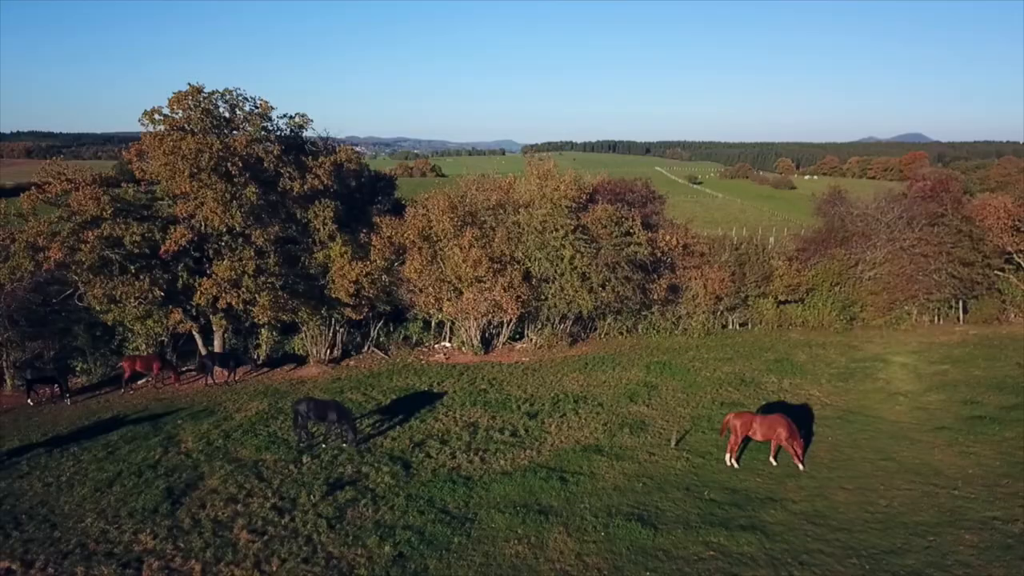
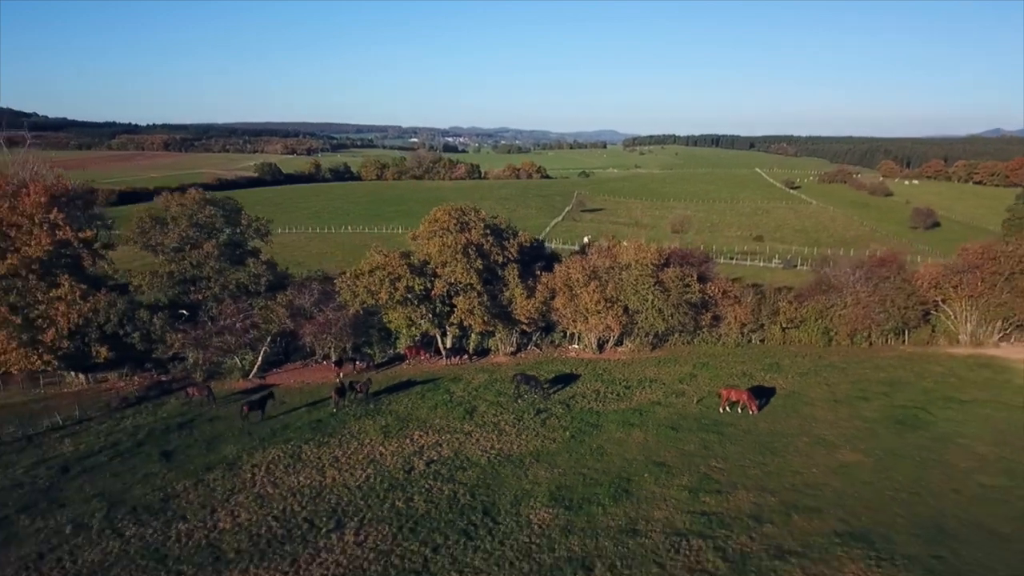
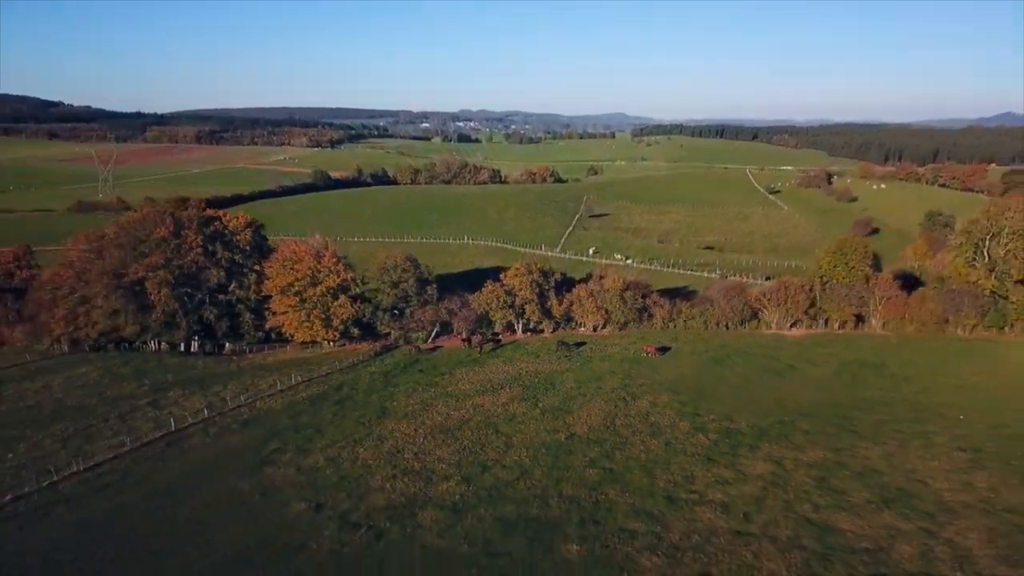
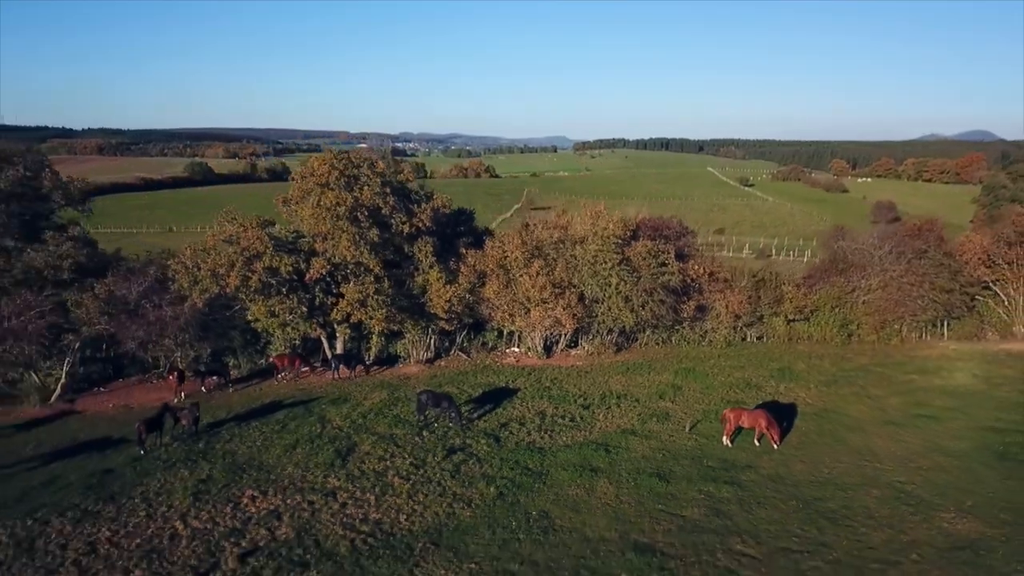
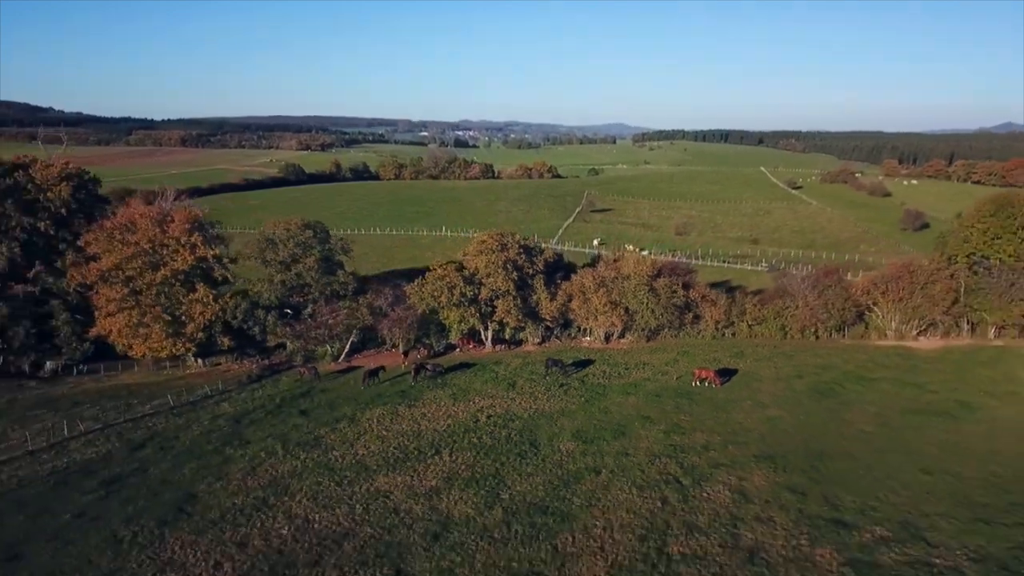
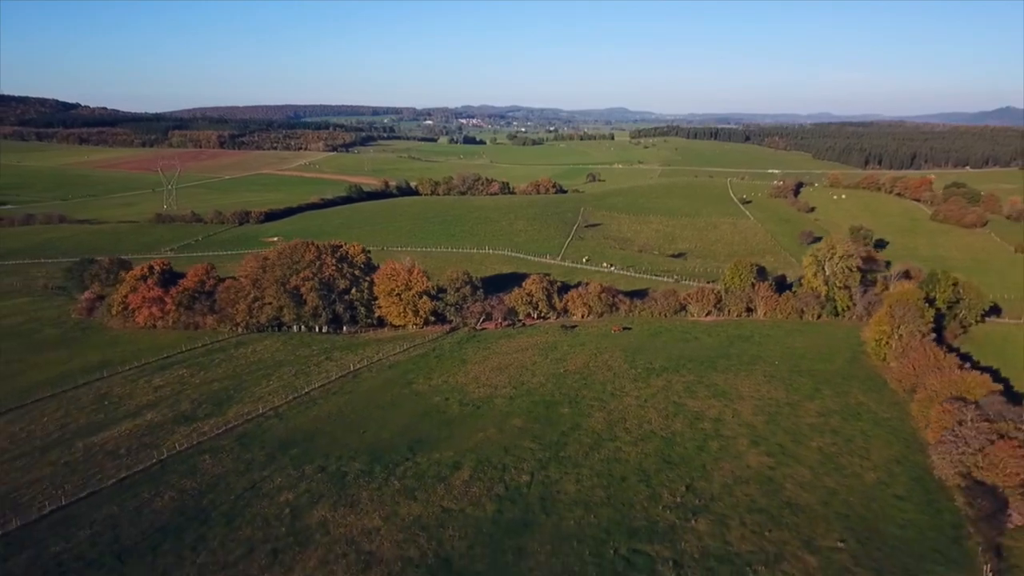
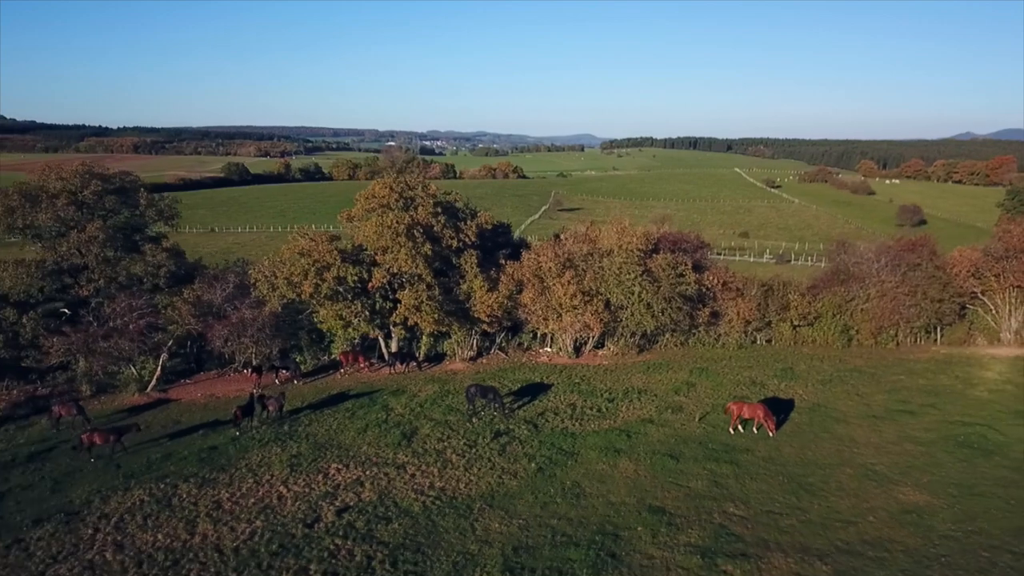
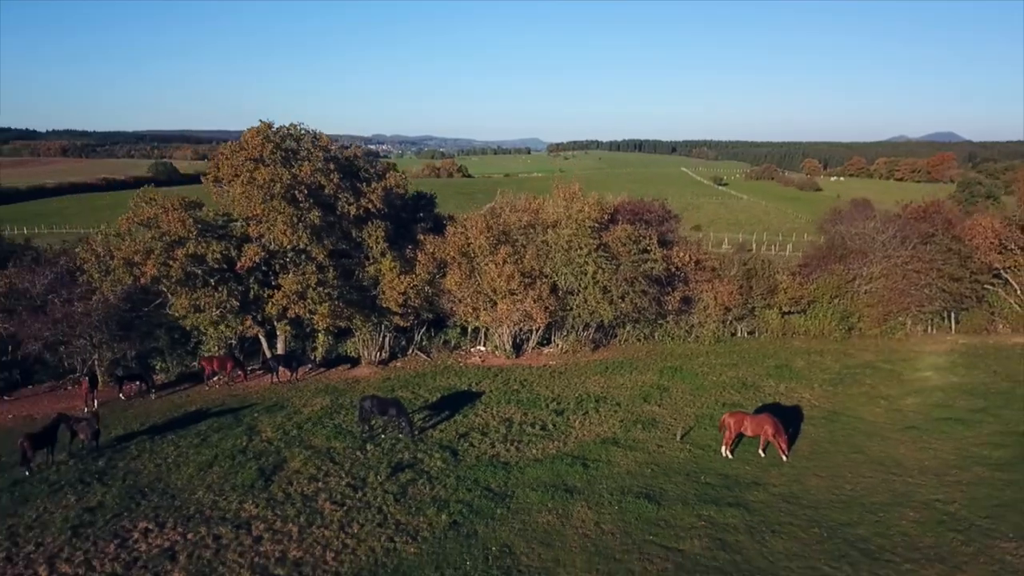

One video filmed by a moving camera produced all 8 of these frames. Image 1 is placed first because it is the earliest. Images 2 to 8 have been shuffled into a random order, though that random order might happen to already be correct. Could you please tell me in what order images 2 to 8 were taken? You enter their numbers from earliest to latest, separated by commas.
8, 4, 7, 2, 5, 3, 6
